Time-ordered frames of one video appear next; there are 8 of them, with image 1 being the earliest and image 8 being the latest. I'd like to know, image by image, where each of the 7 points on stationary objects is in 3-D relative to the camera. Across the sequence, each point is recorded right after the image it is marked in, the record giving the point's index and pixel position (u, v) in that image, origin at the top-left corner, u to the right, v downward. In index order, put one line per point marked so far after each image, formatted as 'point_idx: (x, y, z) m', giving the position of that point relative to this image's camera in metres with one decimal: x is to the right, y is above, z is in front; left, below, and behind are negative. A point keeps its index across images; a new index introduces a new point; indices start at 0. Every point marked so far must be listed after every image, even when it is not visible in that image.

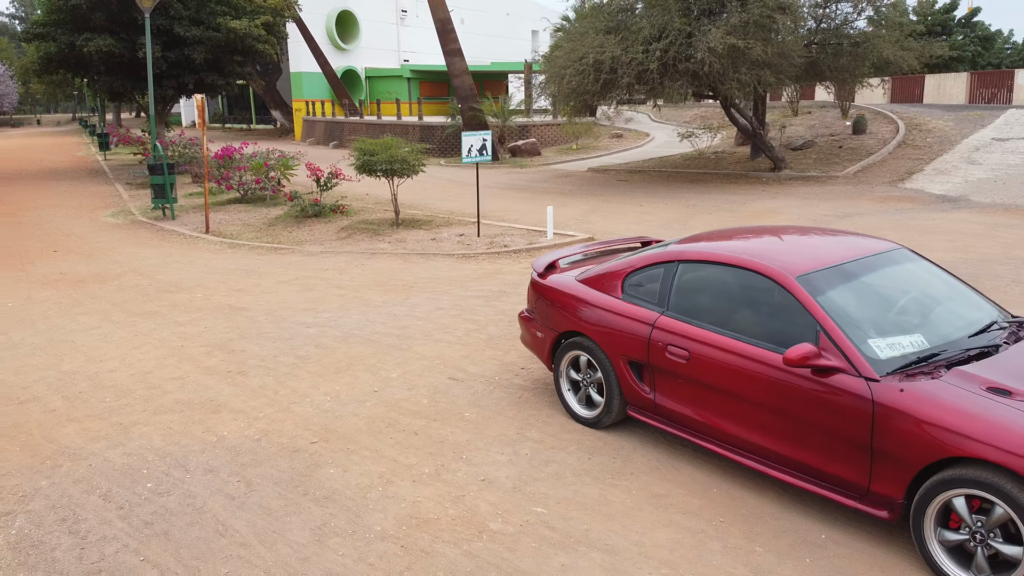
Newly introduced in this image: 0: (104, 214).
0: (-6.2, +1.1, +13.3) m
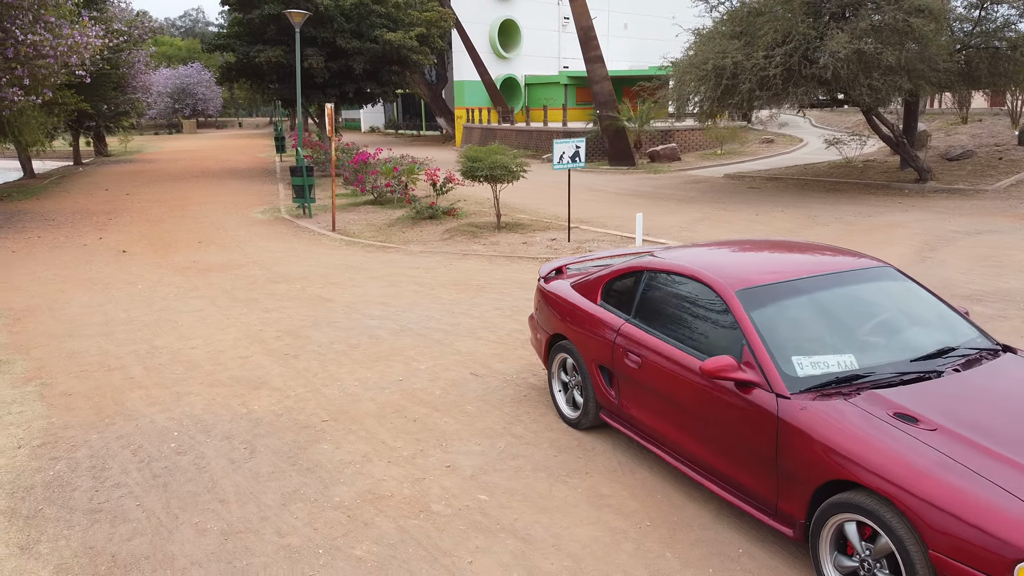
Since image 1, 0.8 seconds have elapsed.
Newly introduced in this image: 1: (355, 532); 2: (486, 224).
0: (-4.4, +1.3, +14.8) m
1: (-0.8, -1.2, +4.4) m
2: (-0.5, +1.0, +12.8) m
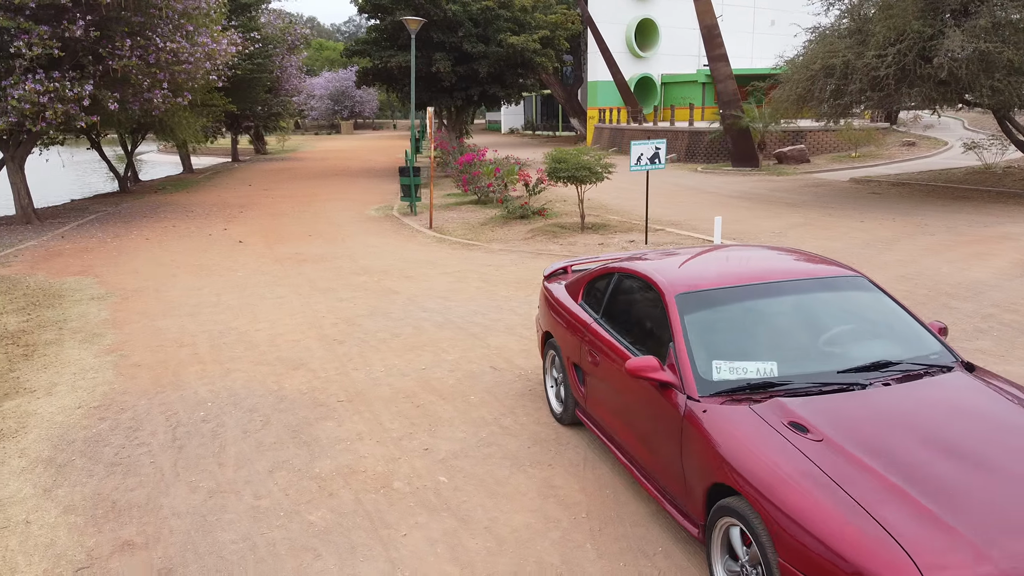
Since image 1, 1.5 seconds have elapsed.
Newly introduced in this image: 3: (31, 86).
0: (-2.6, +1.4, +15.7) m
1: (-1.1, -1.2, +4.8) m
2: (+0.9, +1.0, +13.0) m
3: (-7.0, +3.0, +12.4) m
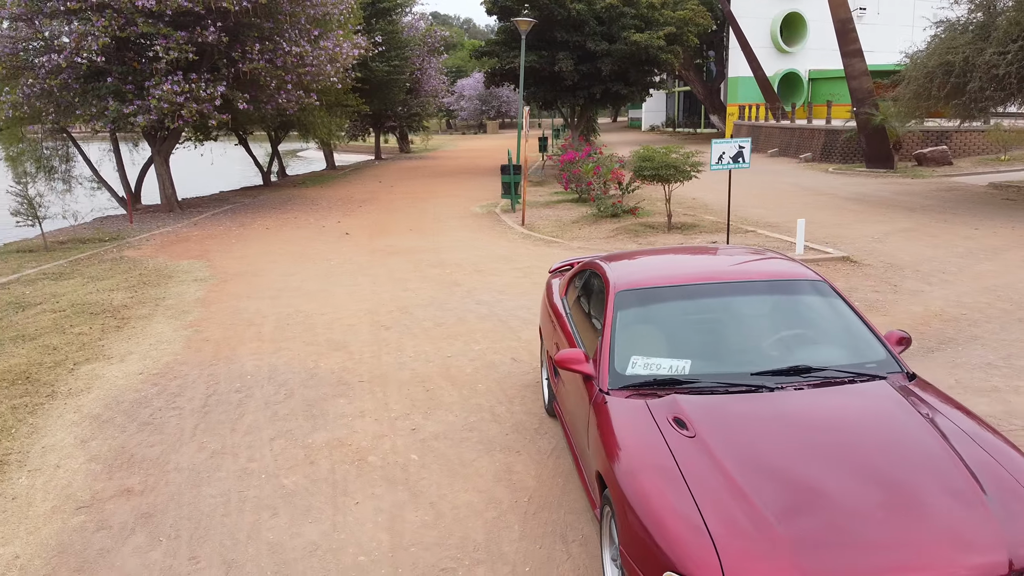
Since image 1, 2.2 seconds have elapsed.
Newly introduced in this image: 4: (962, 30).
0: (-0.7, +1.5, +16.2) m
1: (-1.3, -1.1, +5.3) m
2: (+2.2, +1.0, +13.0) m
3: (-5.5, +3.2, +13.8) m
4: (+7.3, +4.2, +13.8) m
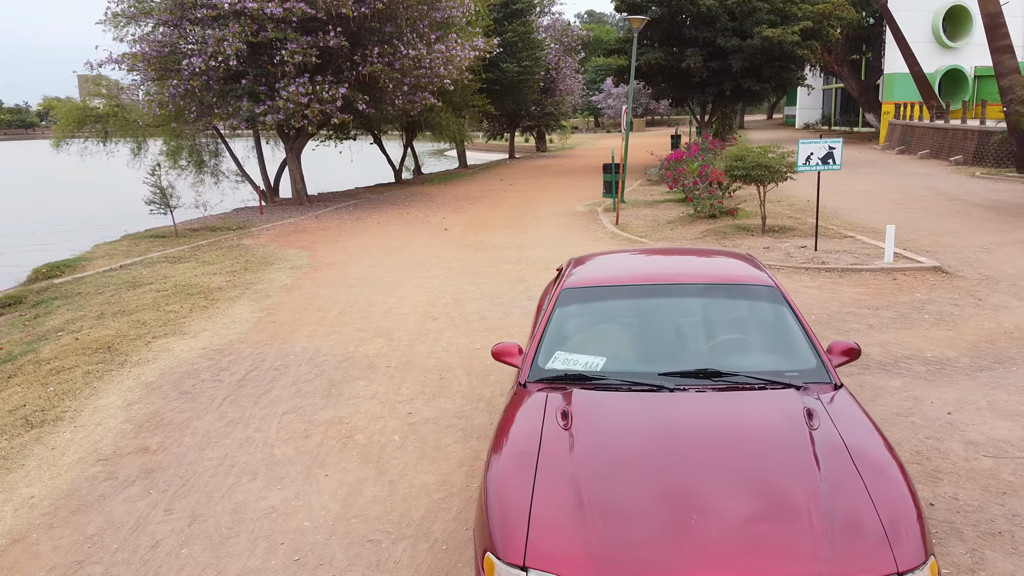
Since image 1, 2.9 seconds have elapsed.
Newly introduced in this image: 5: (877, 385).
0: (+1.4, +1.6, +16.3) m
1: (-1.5, -1.0, +5.7) m
2: (+3.6, +0.9, +12.6) m
3: (-3.8, +3.5, +14.9) m
4: (+8.9, +3.9, +12.4) m
5: (+2.8, -0.7, +6.5) m
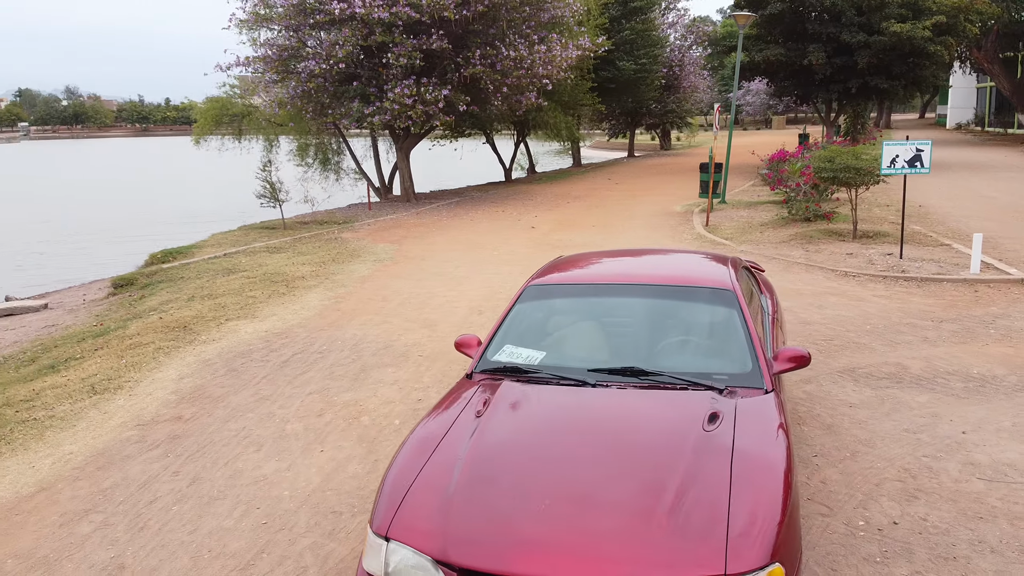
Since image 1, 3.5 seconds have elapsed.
0: (+3.2, +1.5, +16.2) m
1: (-1.5, -0.9, +6.2) m
2: (+4.7, +0.8, +12.1) m
3: (-2.1, +3.6, +15.6) m
4: (+10.0, +3.6, +11.0) m
5: (+2.8, -0.8, +6.2) m
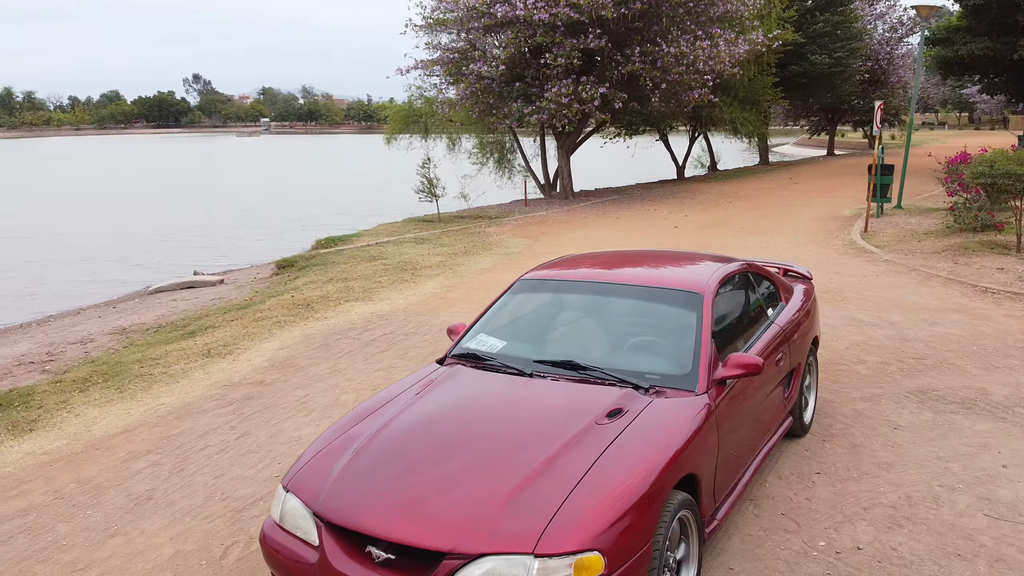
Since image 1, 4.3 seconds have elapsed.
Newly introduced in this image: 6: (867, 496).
0: (+6.0, +1.4, +15.2) m
1: (-1.2, -0.8, +6.8) m
2: (+6.4, +0.5, +10.9) m
3: (+0.9, +3.7, +16.0) m
4: (+11.4, +3.1, +8.5) m
5: (+3.0, -0.9, +5.7) m
6: (+2.0, -1.2, +4.7) m
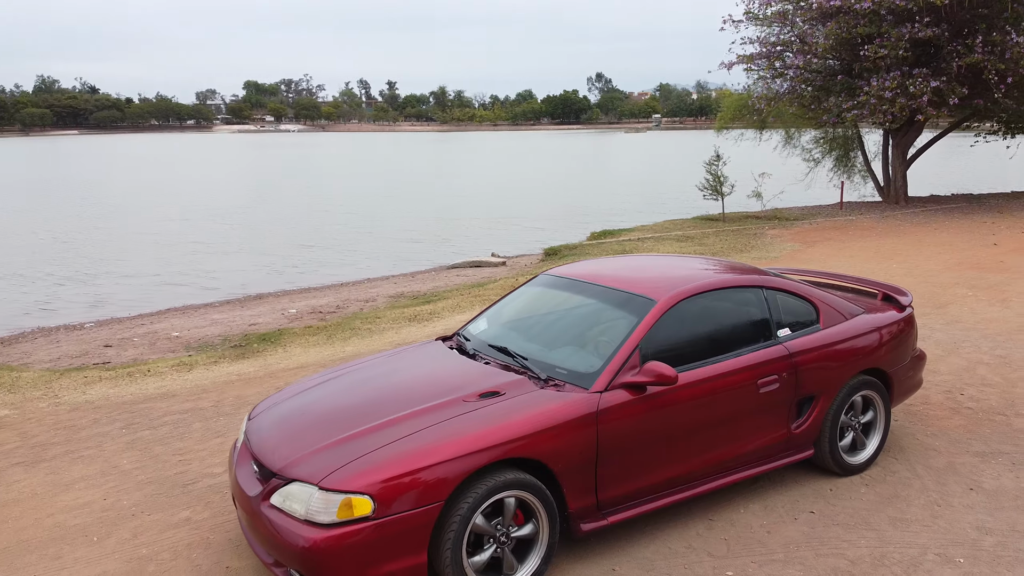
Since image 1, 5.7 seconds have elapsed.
0: (+10.2, +0.6, +11.7) m
1: (-0.2, -0.7, +7.6) m
2: (+8.5, -0.1, +7.8) m
3: (+6.3, +3.5, +14.7) m
4: (+12.1, +2.0, +3.3) m
5: (+3.0, -1.2, +4.7) m
6: (+1.6, -1.3, +4.3) m
